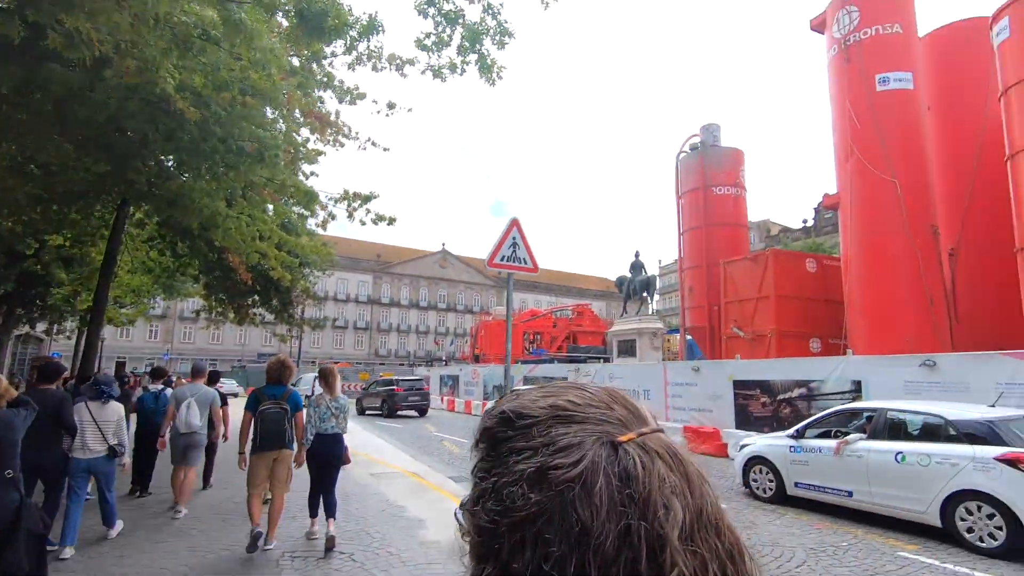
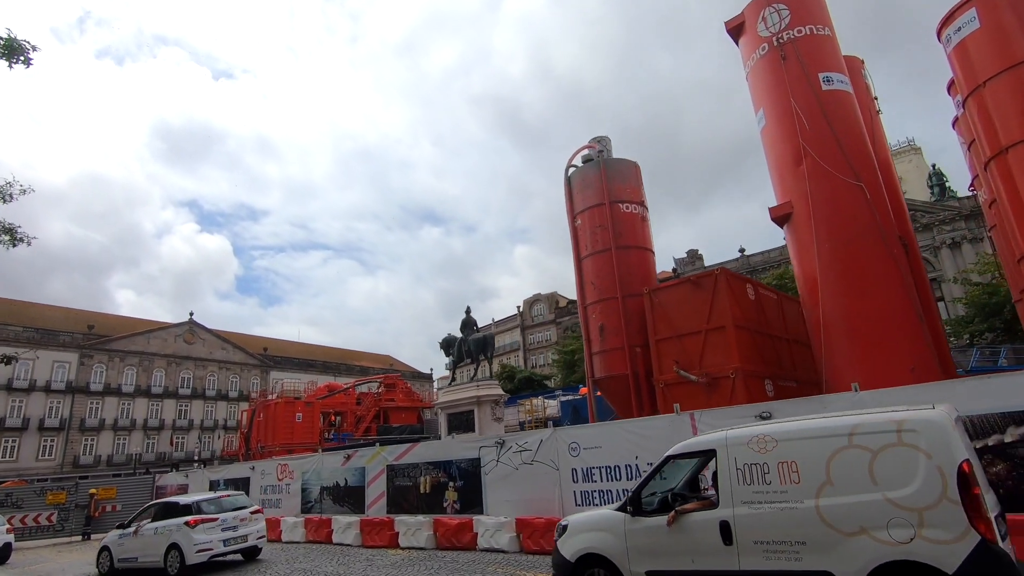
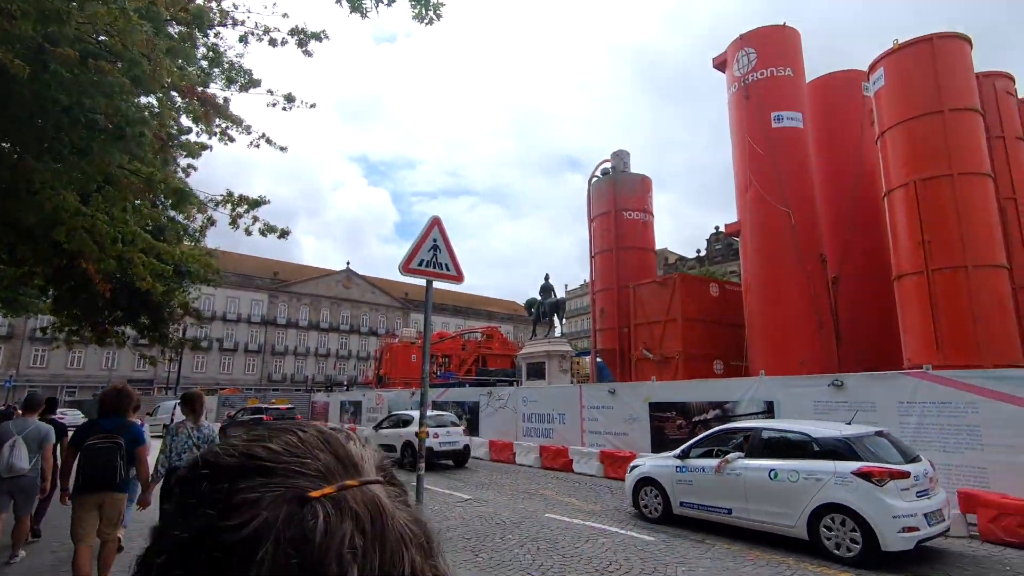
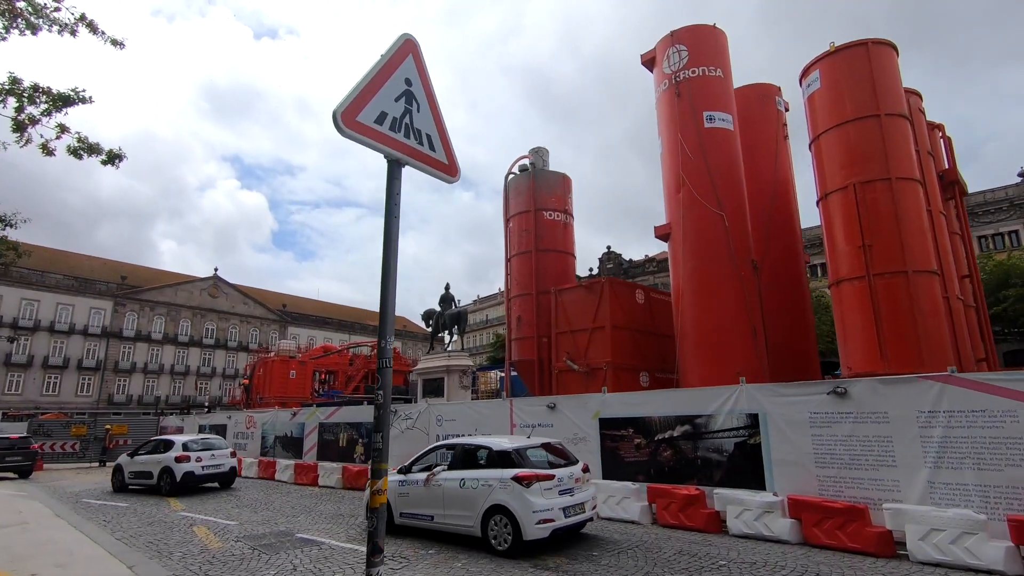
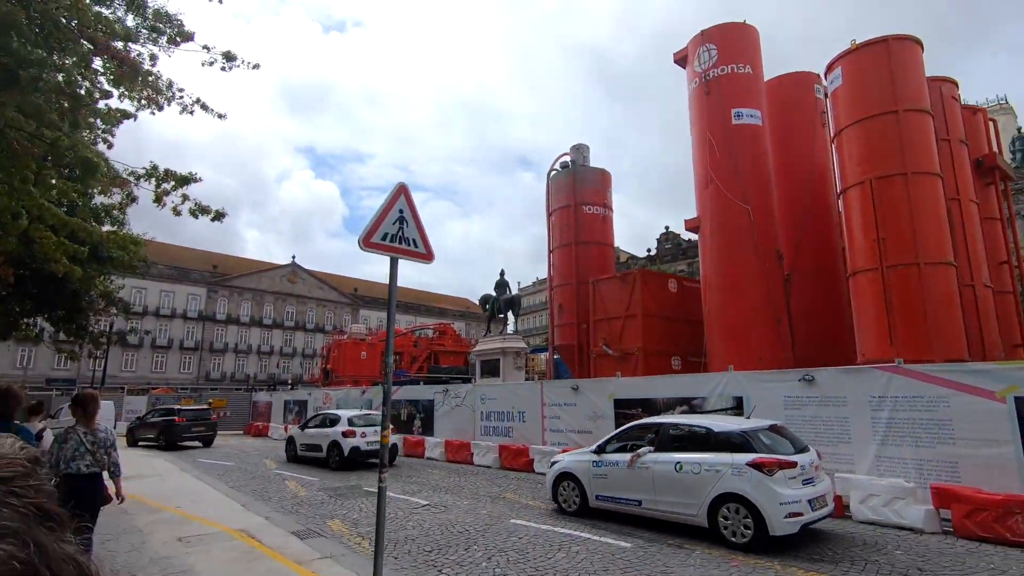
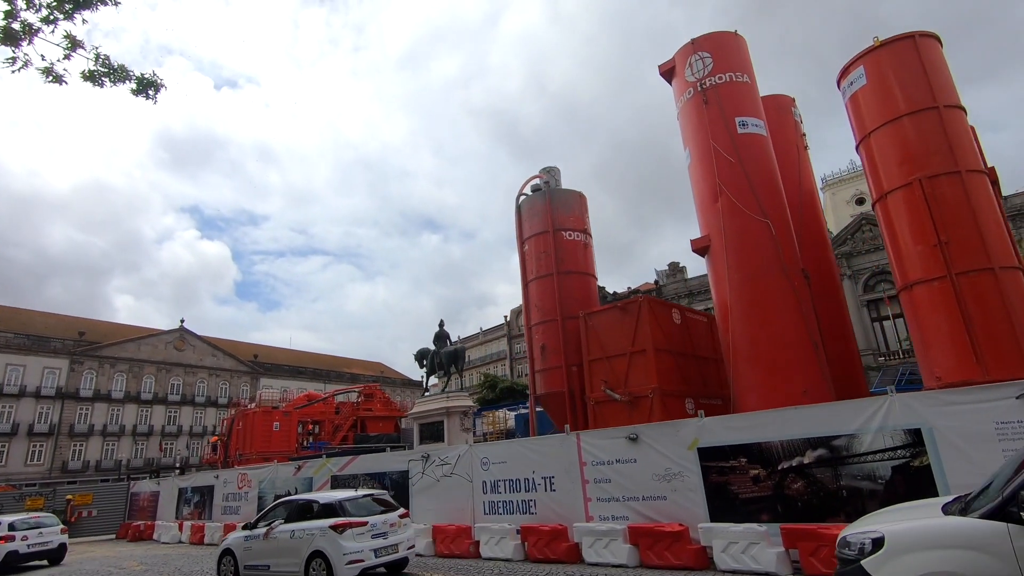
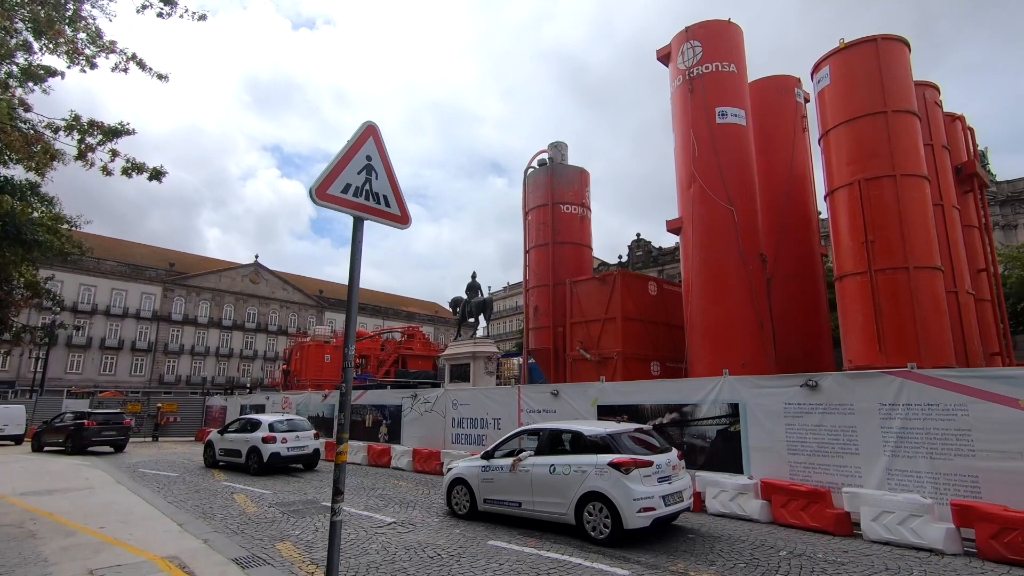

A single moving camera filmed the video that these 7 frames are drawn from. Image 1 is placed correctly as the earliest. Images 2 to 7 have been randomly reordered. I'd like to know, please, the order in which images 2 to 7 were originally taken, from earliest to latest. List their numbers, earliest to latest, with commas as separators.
3, 5, 7, 4, 6, 2
